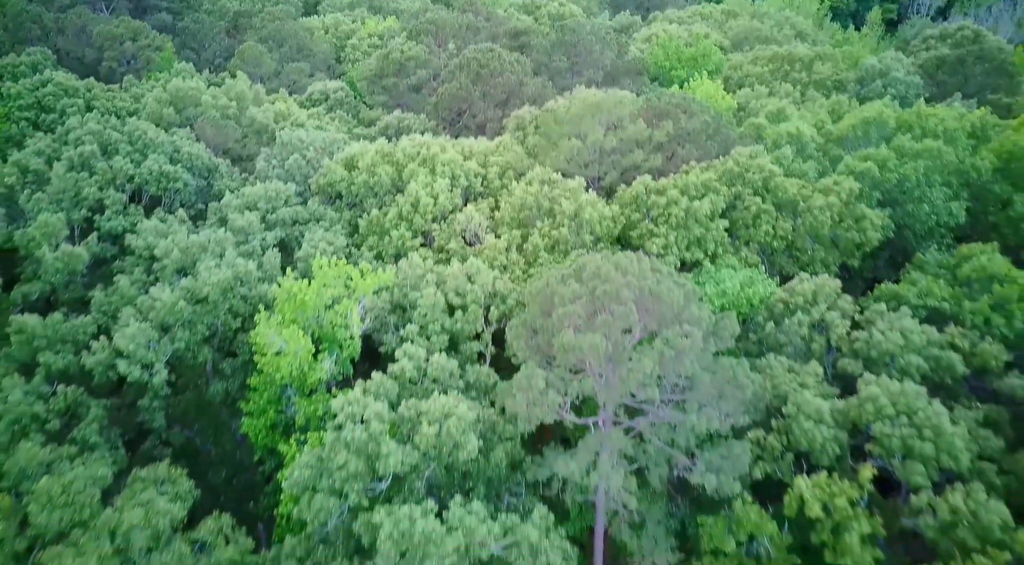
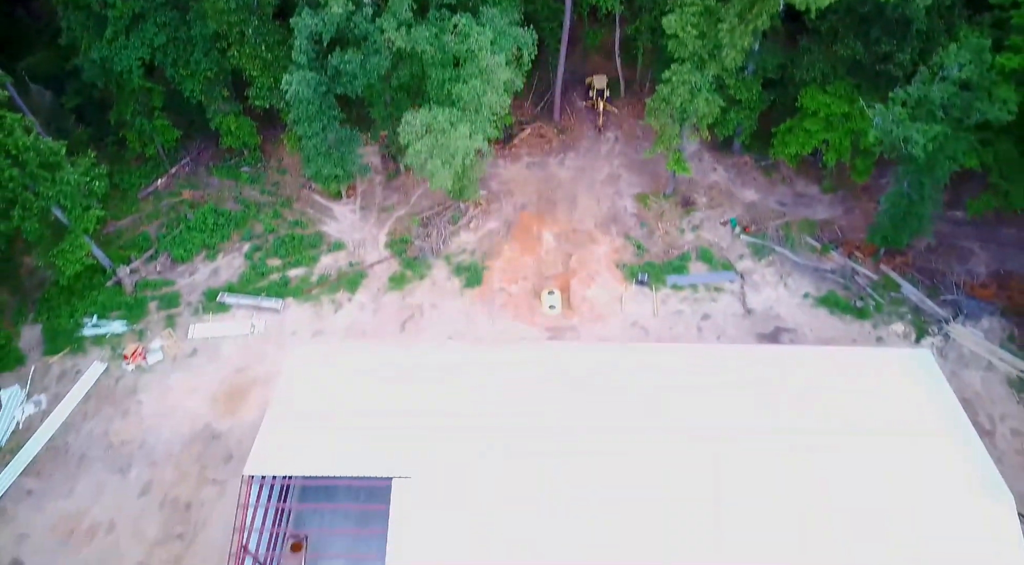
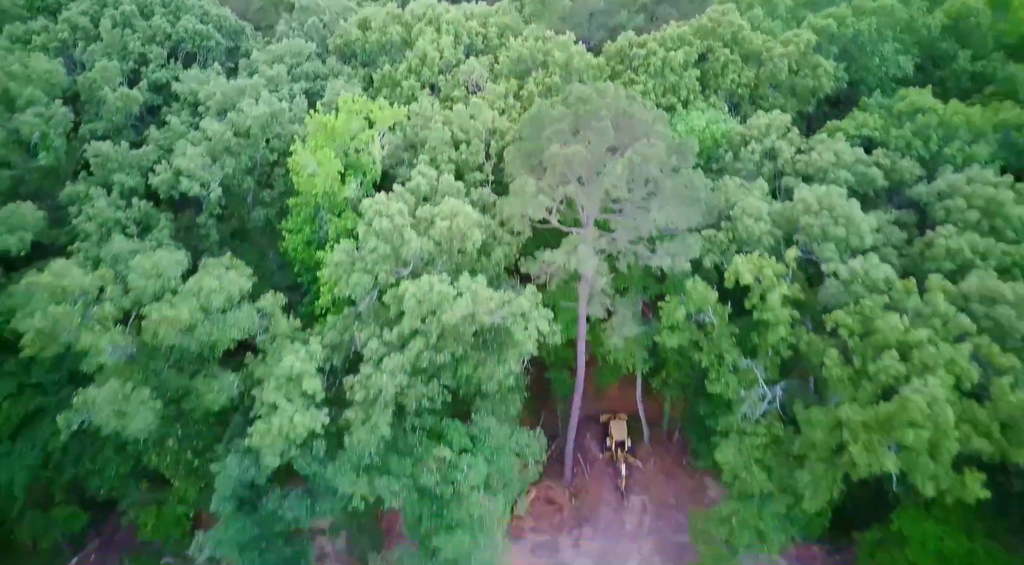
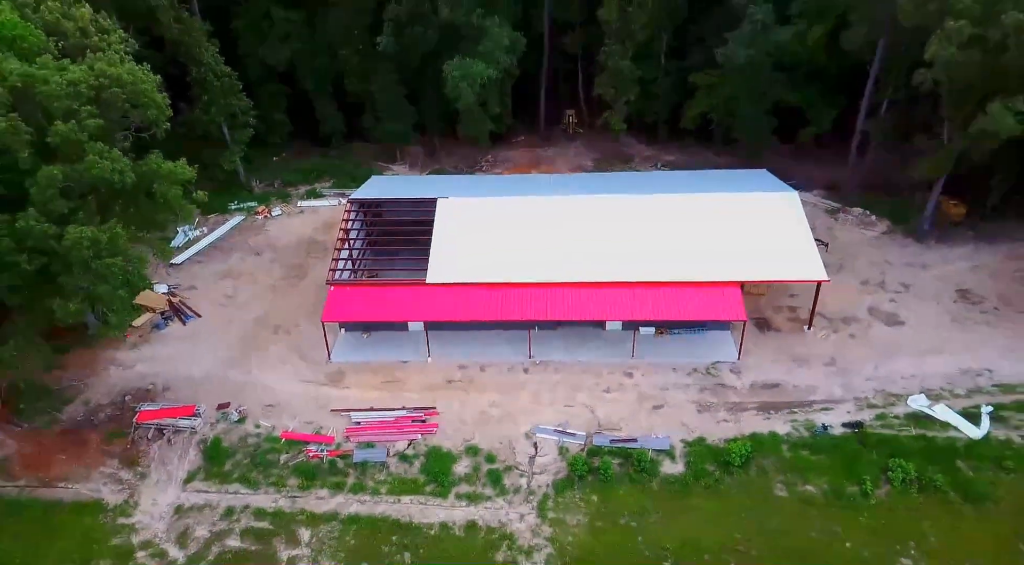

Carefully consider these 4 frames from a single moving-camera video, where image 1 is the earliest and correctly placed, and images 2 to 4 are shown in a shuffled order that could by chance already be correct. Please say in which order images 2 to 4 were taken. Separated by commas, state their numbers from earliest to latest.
3, 2, 4
